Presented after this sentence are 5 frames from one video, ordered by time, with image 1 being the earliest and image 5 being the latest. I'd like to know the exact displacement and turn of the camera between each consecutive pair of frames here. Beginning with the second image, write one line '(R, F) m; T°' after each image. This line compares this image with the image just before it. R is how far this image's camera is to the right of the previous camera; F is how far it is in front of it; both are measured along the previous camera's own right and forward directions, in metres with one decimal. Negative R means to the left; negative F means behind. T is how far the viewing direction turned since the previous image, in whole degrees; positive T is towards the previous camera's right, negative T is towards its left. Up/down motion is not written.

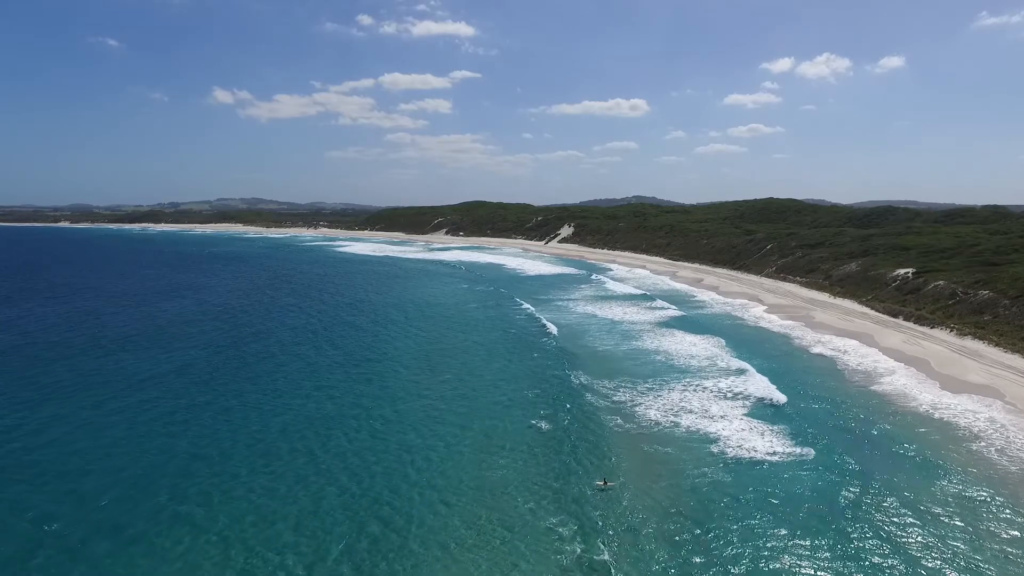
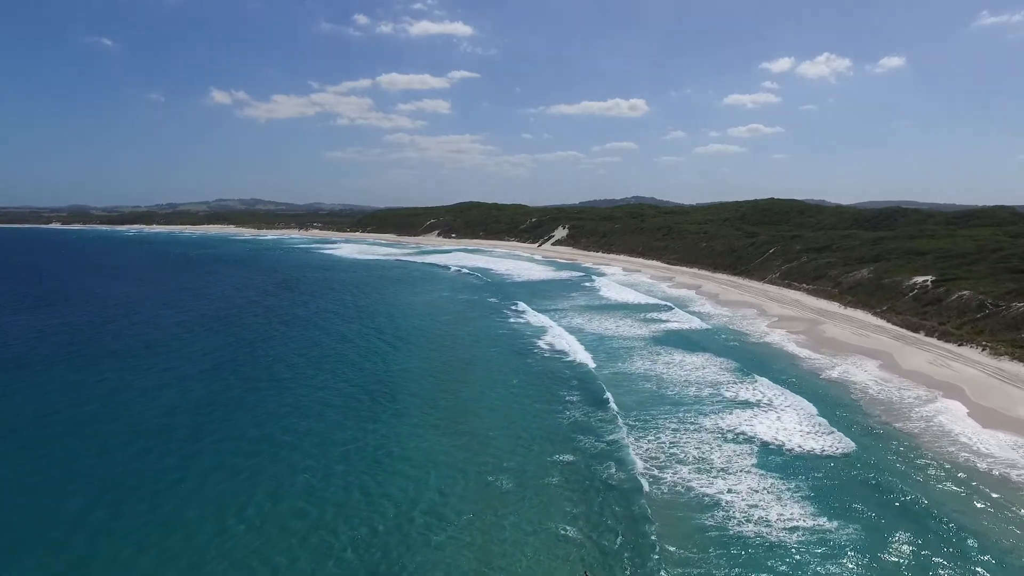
(+1.0, +2.6) m; 0°
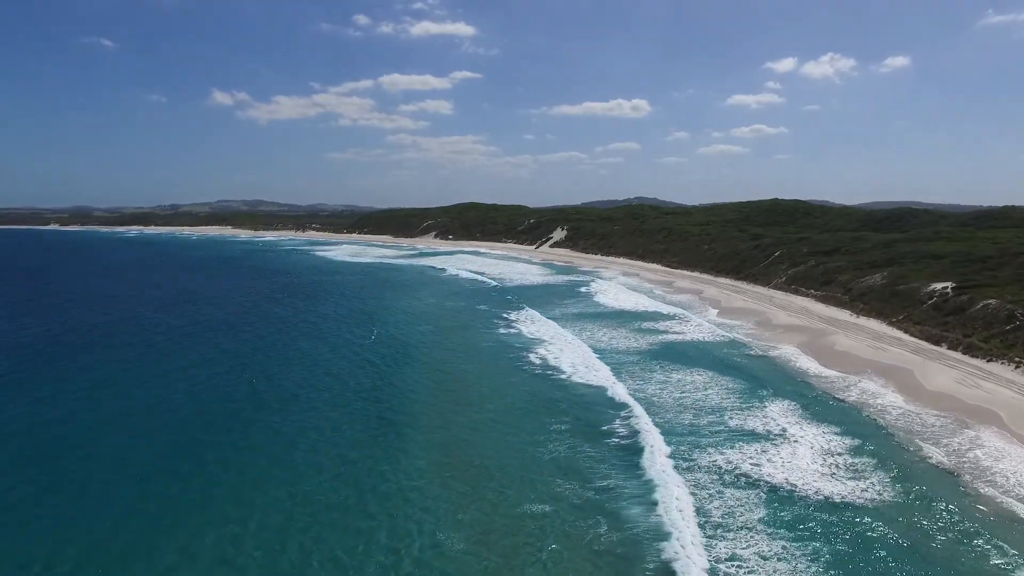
(+0.8, +2.0) m; 0°
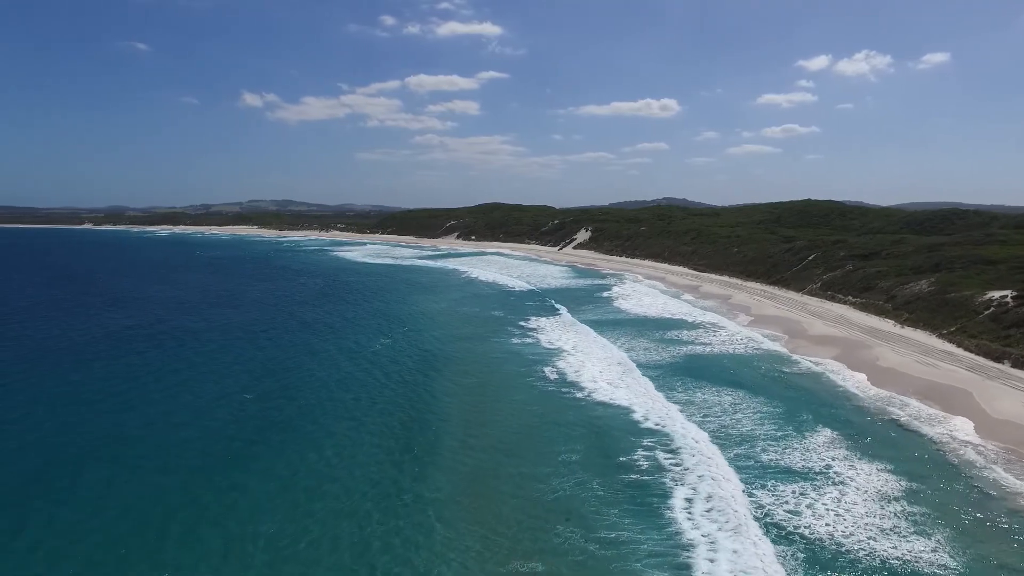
(+0.5, +1.6) m; -3°
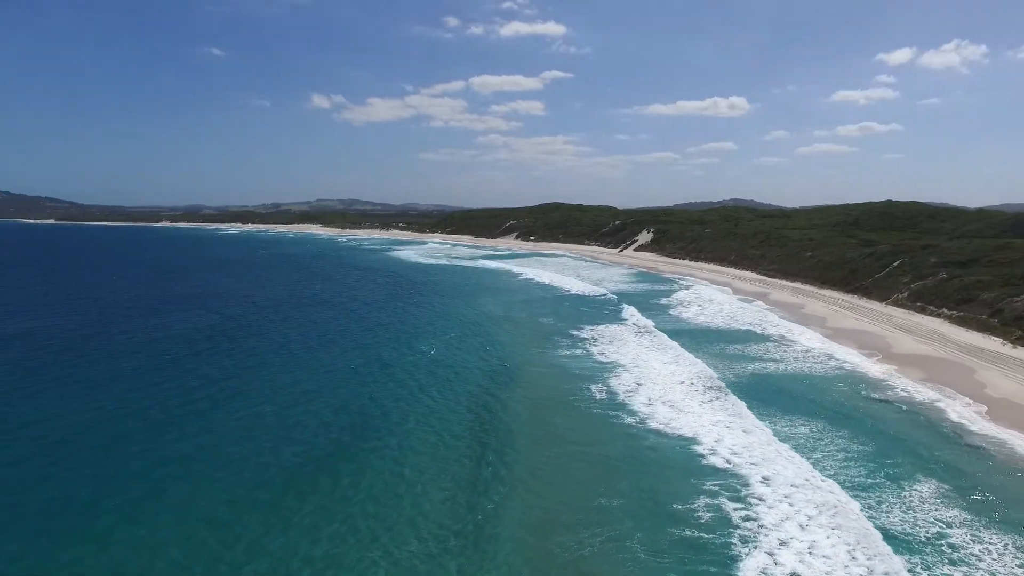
(+0.4, +1.6) m; -6°
